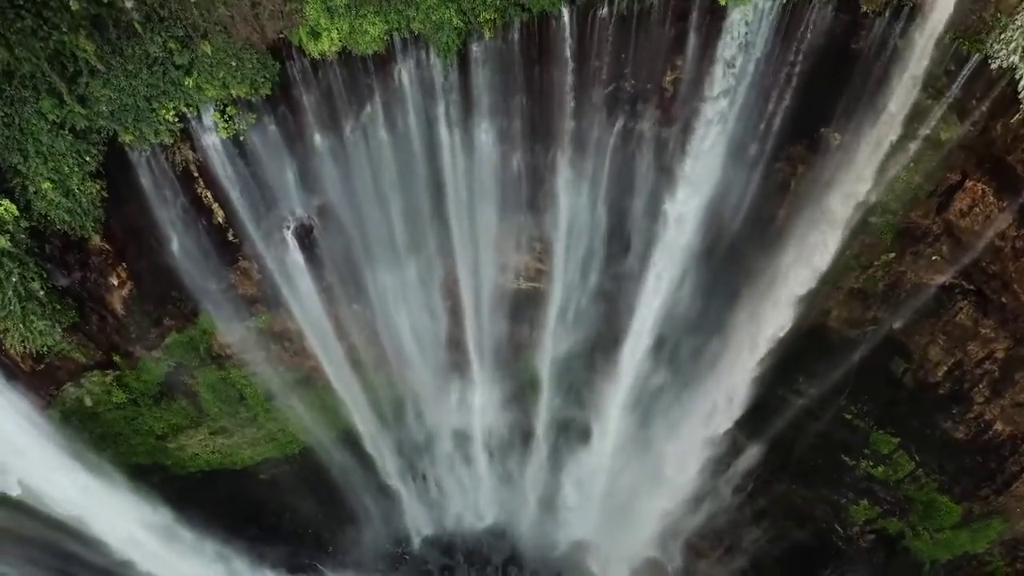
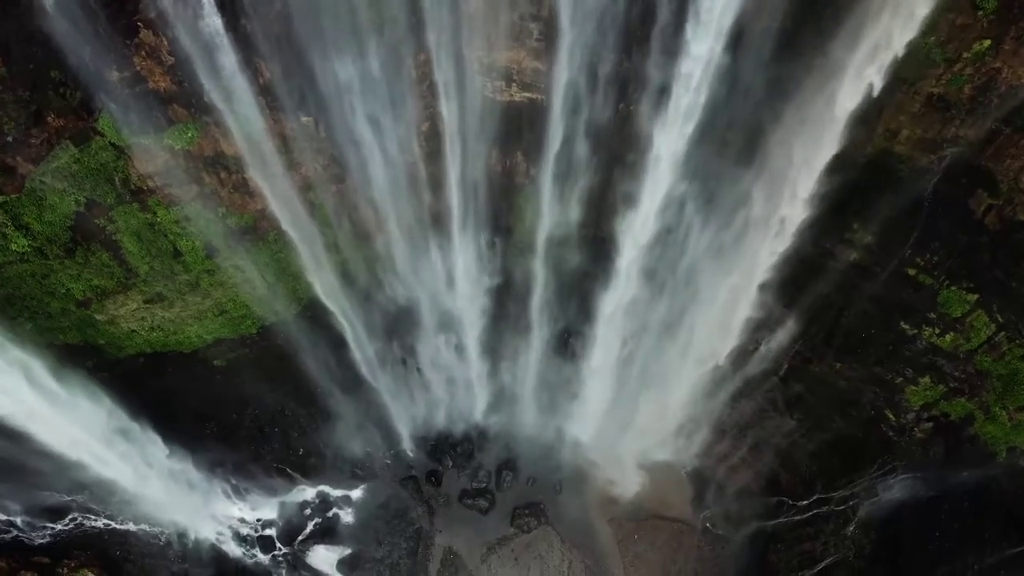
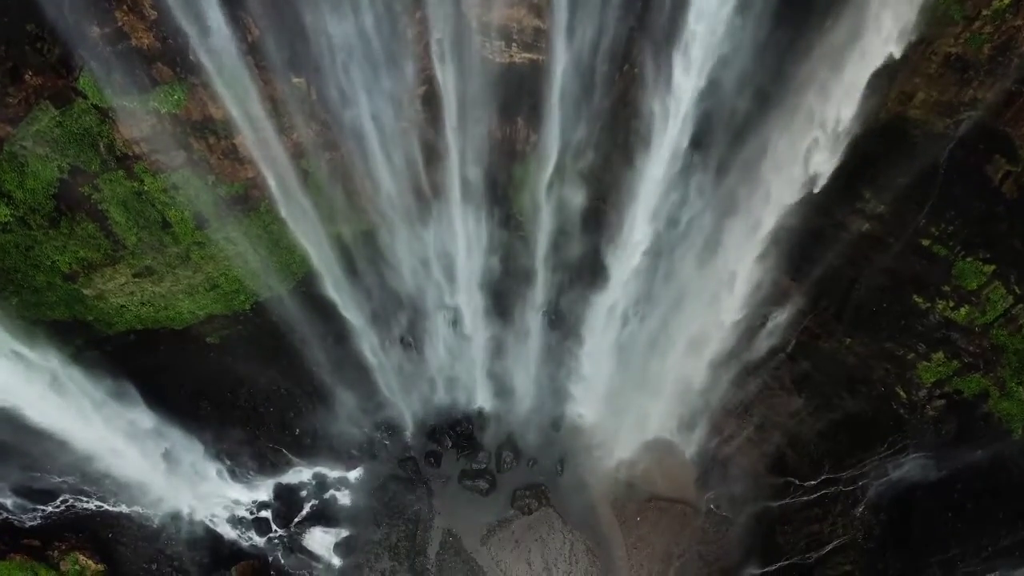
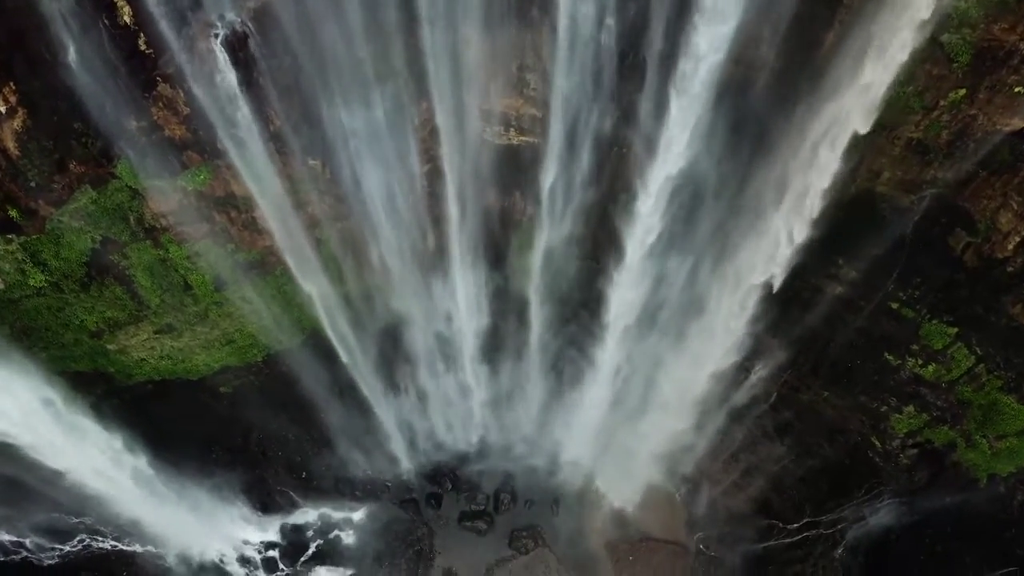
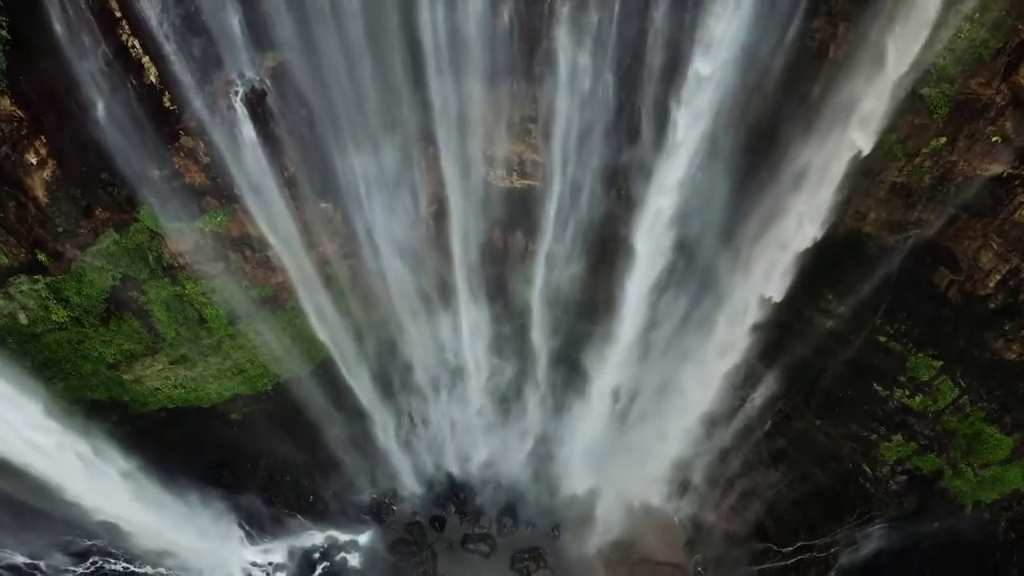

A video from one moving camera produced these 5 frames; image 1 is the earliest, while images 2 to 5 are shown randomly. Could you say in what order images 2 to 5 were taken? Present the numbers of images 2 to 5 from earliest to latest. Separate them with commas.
5, 4, 2, 3
